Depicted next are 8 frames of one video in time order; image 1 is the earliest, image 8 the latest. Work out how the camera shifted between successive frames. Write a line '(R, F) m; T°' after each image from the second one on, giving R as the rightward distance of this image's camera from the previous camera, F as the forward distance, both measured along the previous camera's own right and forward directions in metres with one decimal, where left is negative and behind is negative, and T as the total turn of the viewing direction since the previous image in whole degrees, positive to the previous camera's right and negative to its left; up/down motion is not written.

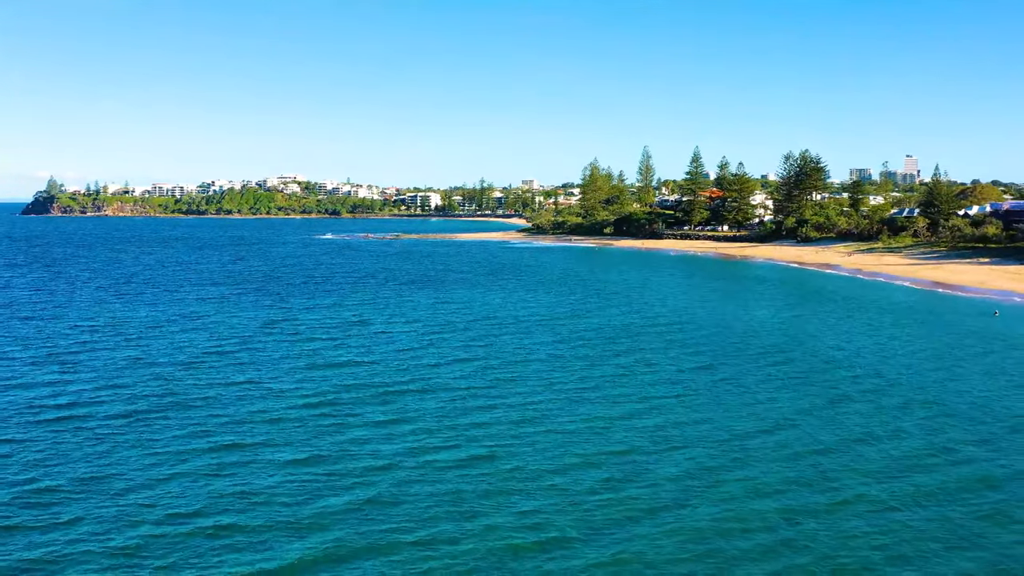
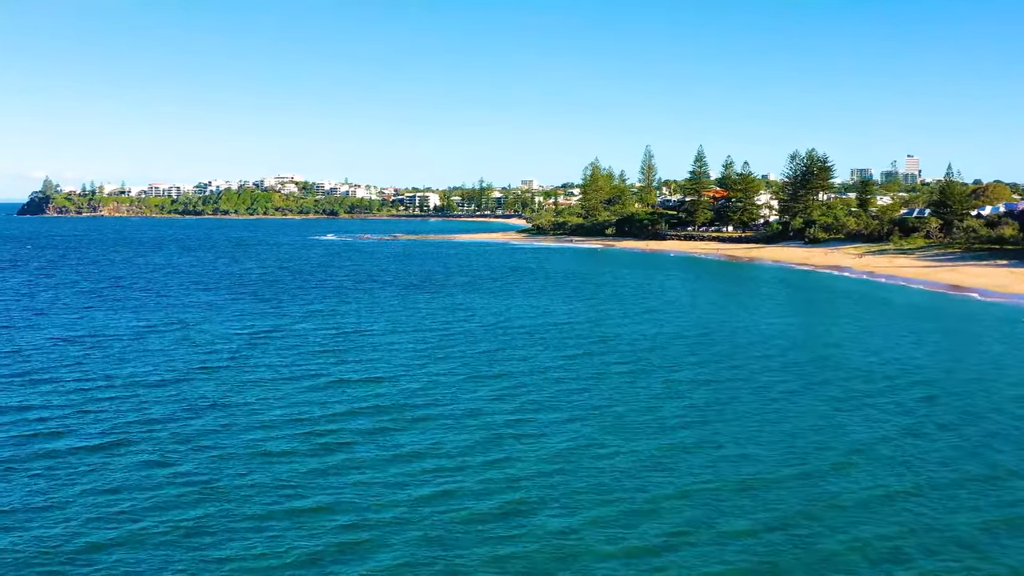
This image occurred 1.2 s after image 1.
(-0.5, +2.4) m; 0°
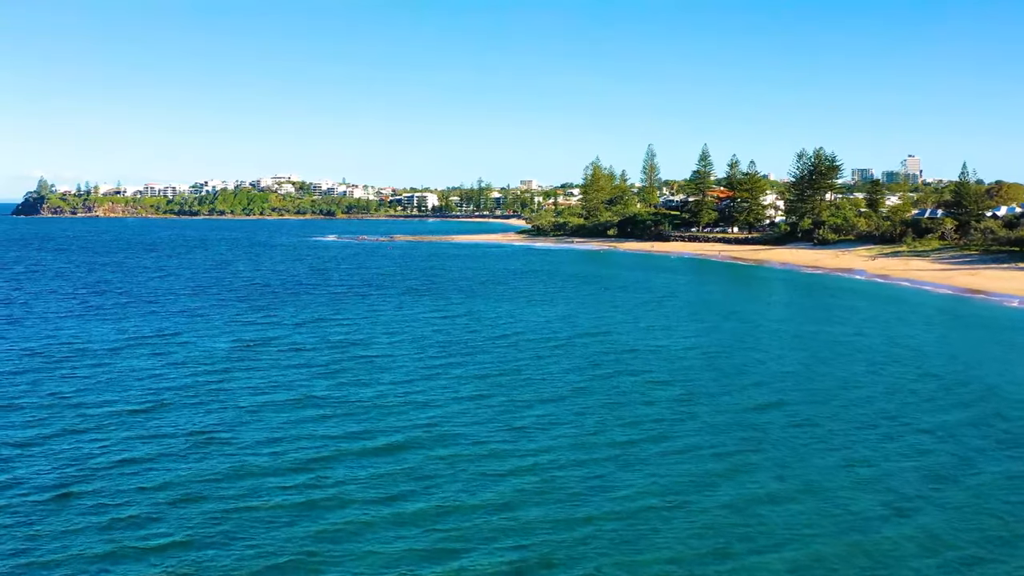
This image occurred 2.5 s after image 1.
(-0.5, +2.8) m; 0°
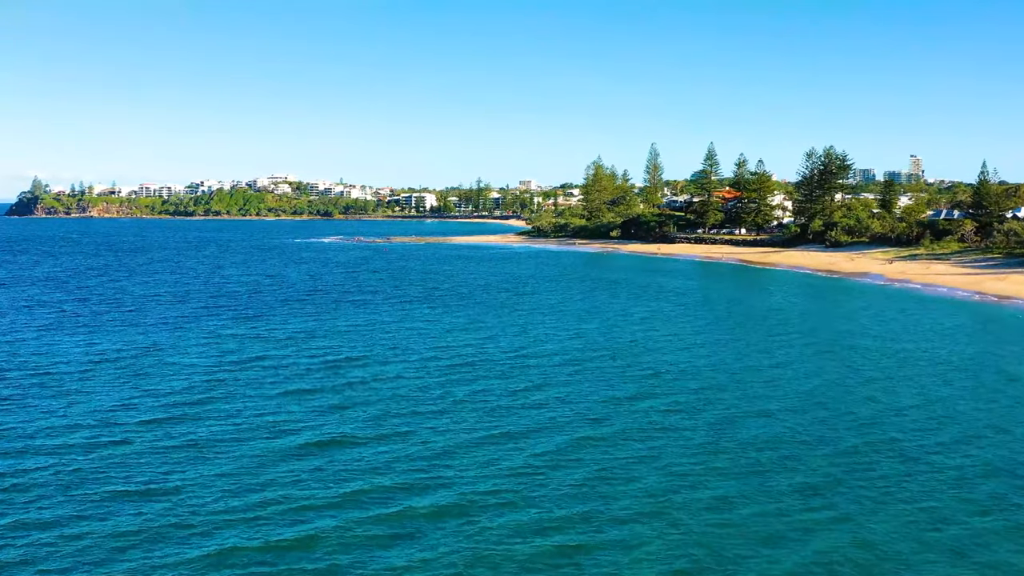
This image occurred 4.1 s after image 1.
(-0.6, +3.4) m; 0°
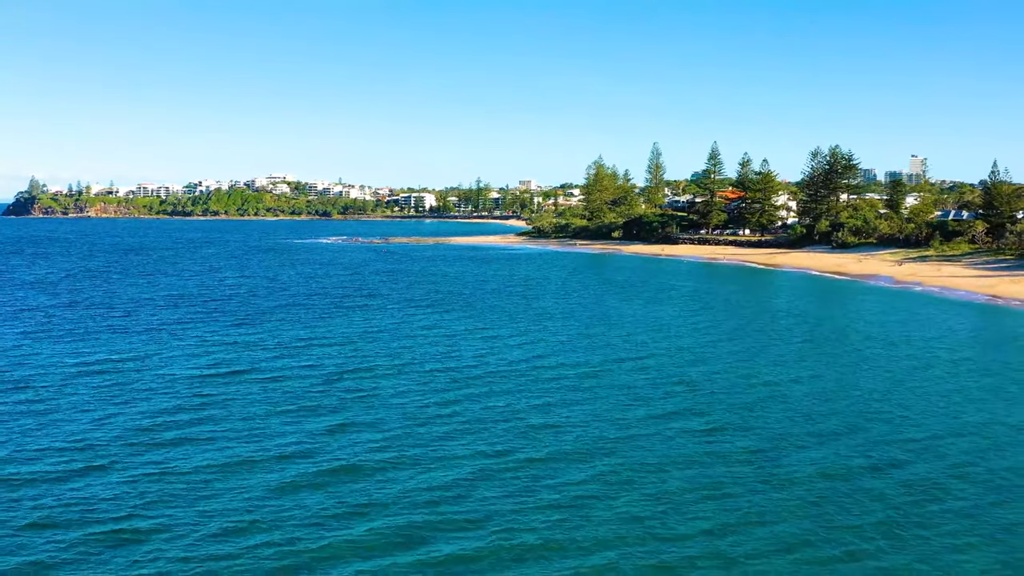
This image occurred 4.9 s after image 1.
(-0.3, +1.7) m; 0°
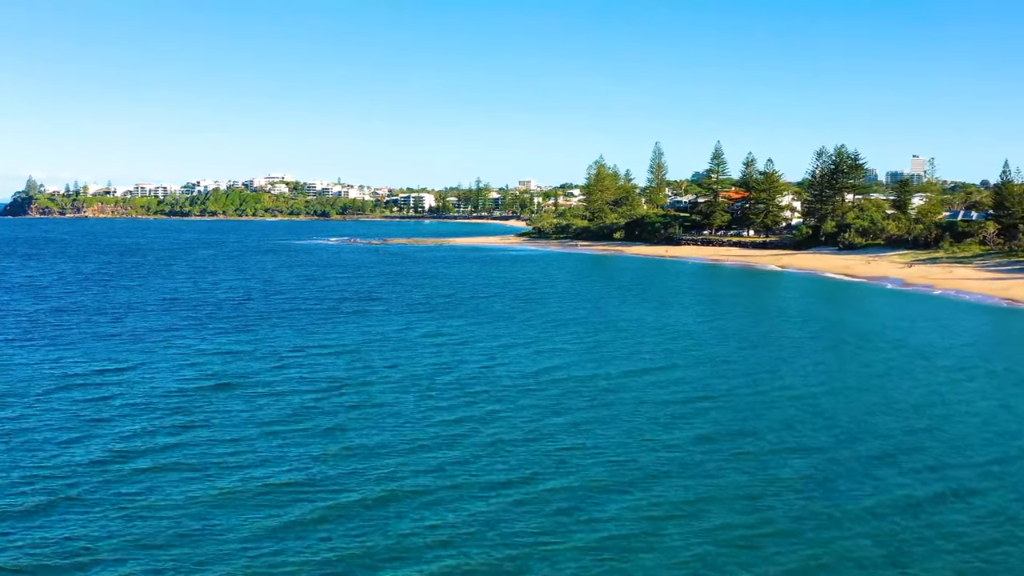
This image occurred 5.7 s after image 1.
(-0.3, +1.7) m; 0°
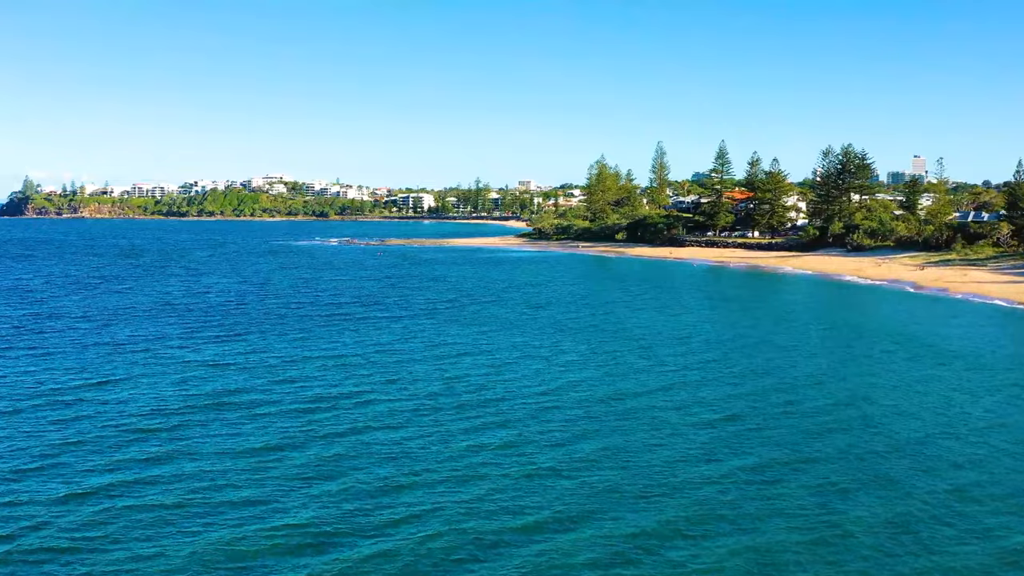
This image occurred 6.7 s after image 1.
(-0.4, +2.0) m; 0°
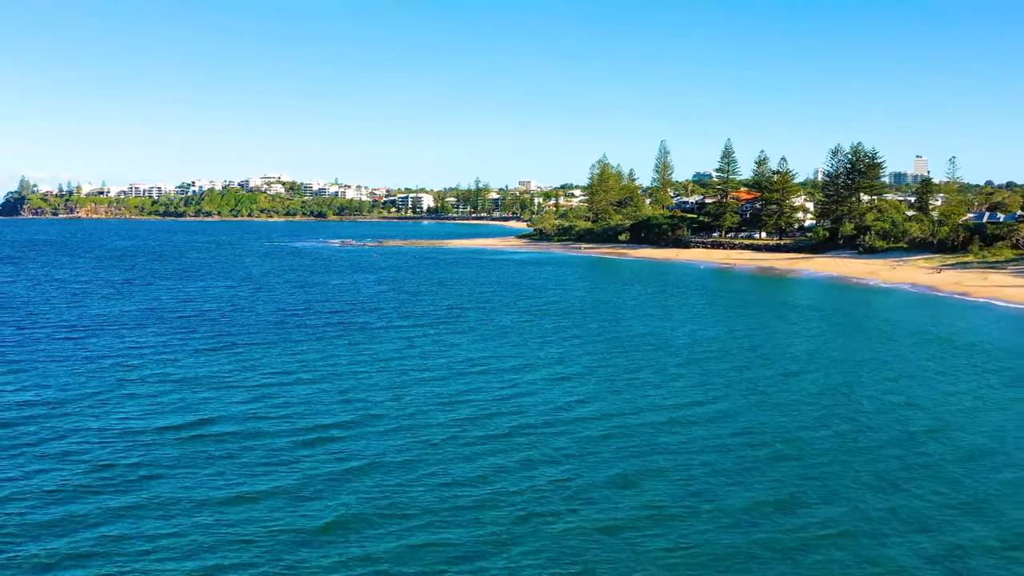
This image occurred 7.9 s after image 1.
(-0.4, +2.6) m; 0°
